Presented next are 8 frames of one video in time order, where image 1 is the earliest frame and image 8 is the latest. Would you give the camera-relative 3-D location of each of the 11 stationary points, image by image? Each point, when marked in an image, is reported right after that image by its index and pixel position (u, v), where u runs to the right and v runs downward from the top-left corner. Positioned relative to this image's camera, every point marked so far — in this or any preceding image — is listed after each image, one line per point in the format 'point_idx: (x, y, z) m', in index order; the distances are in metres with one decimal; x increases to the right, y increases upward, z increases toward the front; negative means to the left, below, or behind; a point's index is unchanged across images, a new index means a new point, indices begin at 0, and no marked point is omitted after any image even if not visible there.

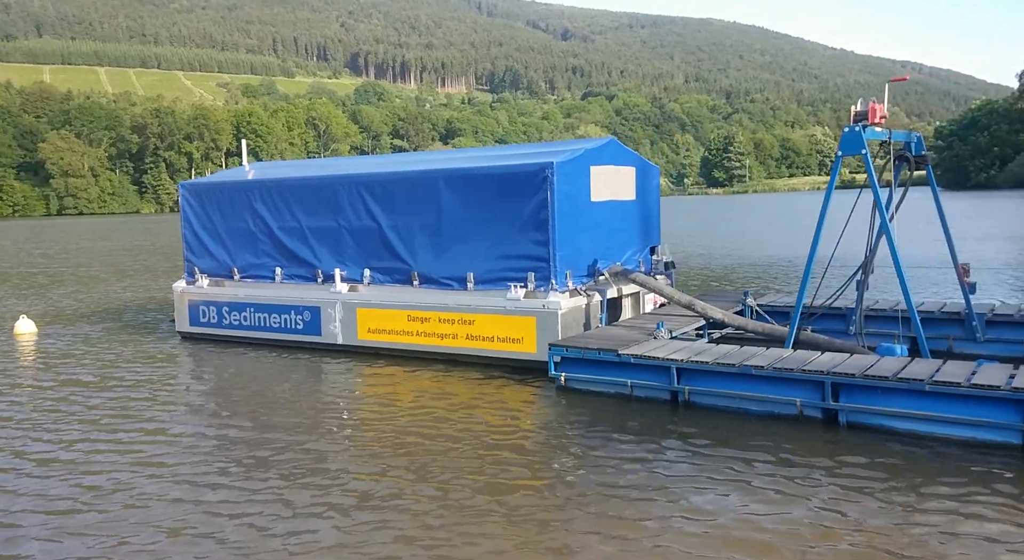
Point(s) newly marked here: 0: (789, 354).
0: (+3.5, -0.9, +12.6) m
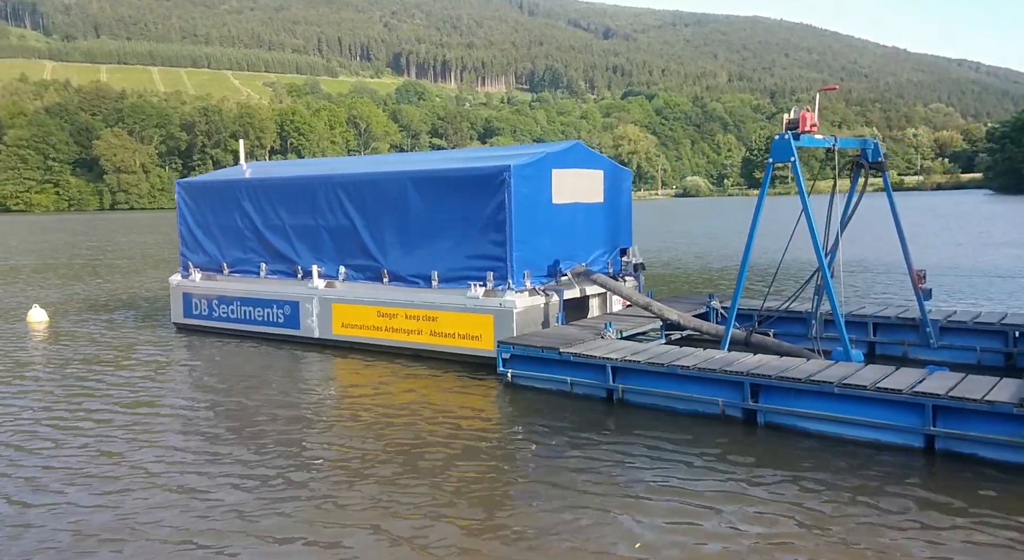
0: (+2.7, -1.0, +12.9) m
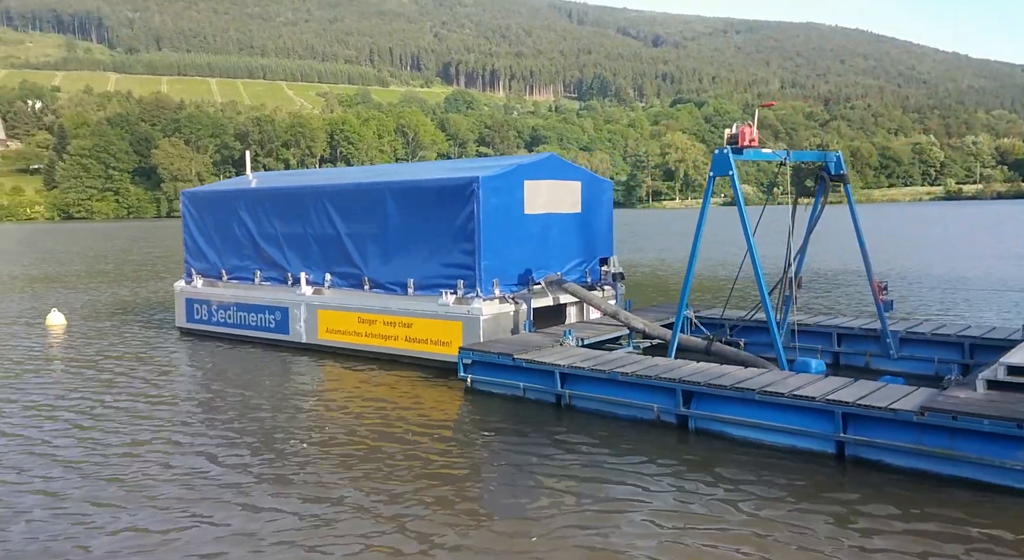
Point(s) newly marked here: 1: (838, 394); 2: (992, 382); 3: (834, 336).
0: (+2.0, -1.1, +13.1) m
1: (+3.7, -1.3, +11.1) m
2: (+5.2, -1.0, +10.7) m
3: (+5.0, -0.8, +14.9) m
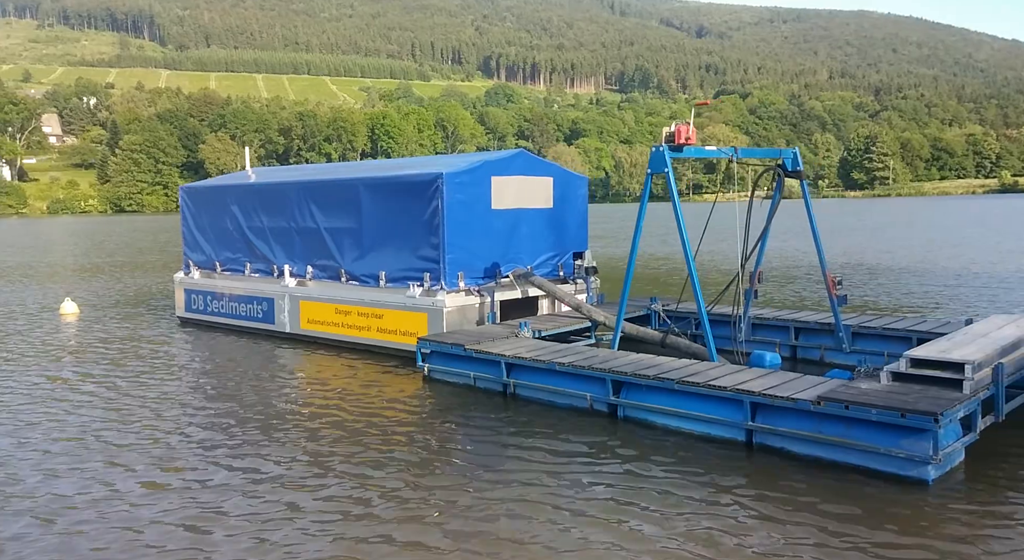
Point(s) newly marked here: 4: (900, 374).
0: (+1.2, -1.0, +13.3) m
1: (+2.8, -1.2, +11.2) m
2: (+4.2, -1.0, +10.6) m
3: (+4.4, -0.8, +14.9) m
4: (+4.3, -1.0, +10.6) m
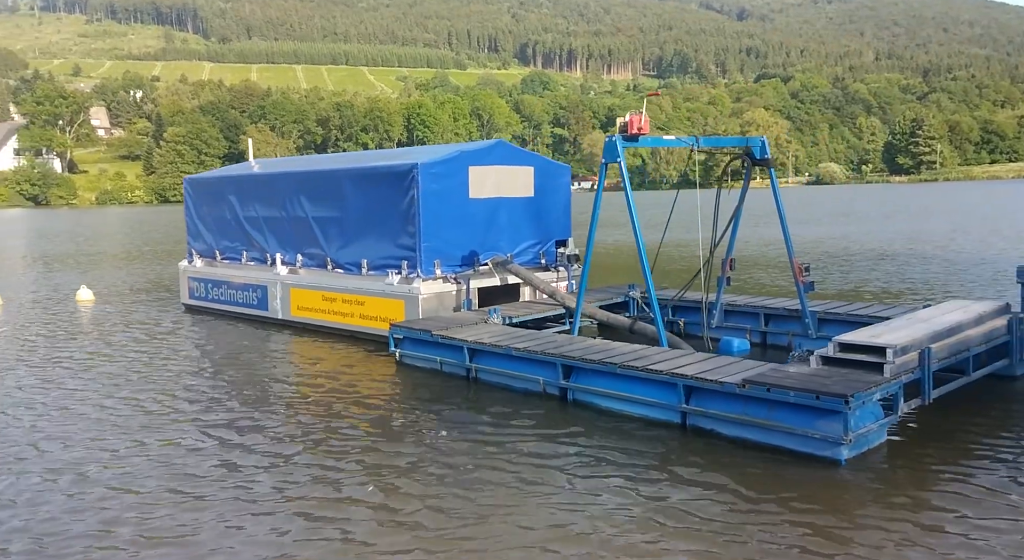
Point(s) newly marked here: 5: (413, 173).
0: (+0.6, -0.9, +13.4) m
1: (+2.0, -1.1, +11.2) m
2: (+3.5, -0.8, +10.5) m
3: (+3.9, -0.6, +14.8) m
4: (+3.5, -0.9, +10.5) m
5: (-1.7, +1.8, +15.8) m
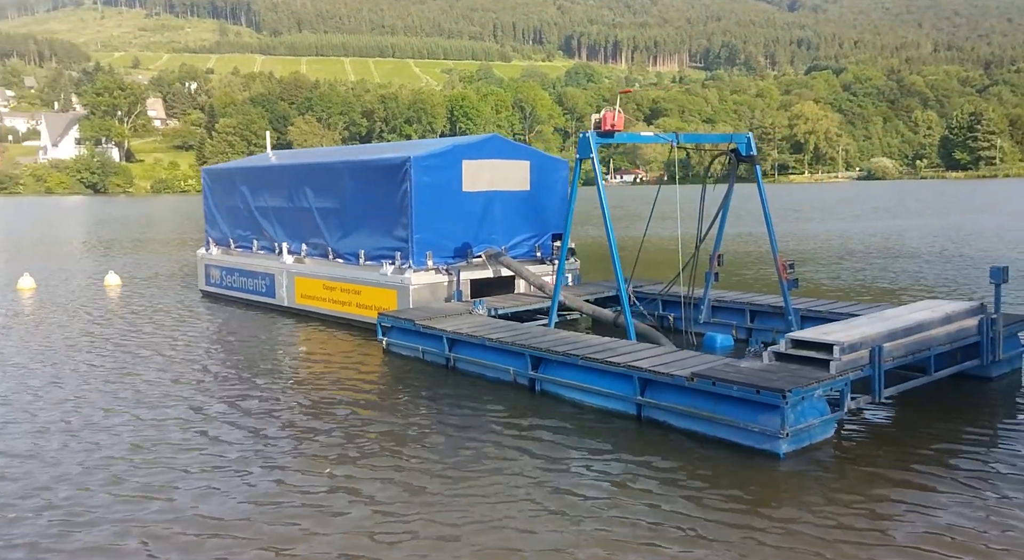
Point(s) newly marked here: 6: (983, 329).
0: (+0.2, -0.8, +13.6) m
1: (+1.5, -1.0, +11.3) m
2: (+2.9, -0.8, +10.5) m
3: (+3.6, -0.5, +14.7) m
4: (+2.9, -0.8, +10.5) m
5: (-1.8, +1.9, +16.1) m
6: (+5.8, -0.6, +11.9) m
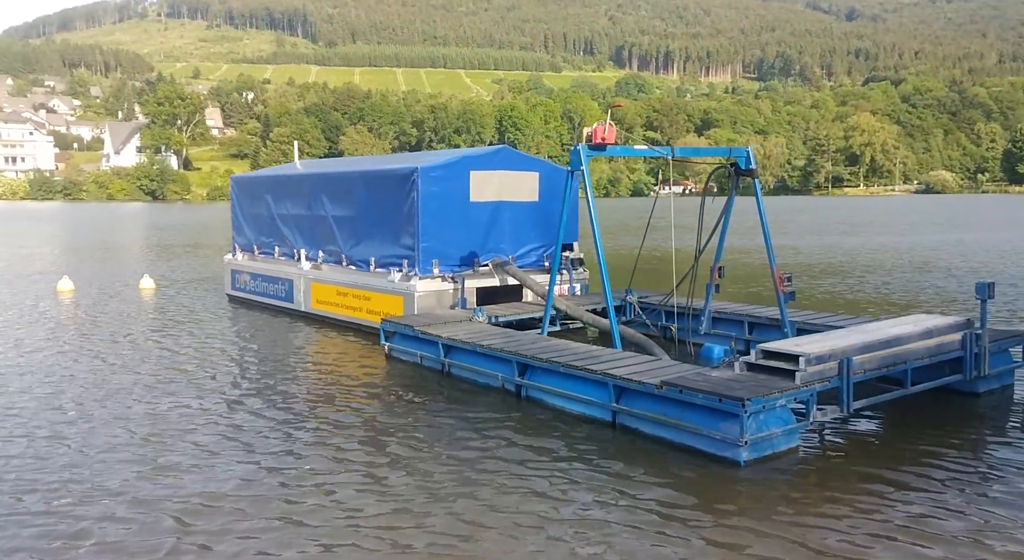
0: (+0.1, -0.9, +13.5) m
1: (+1.2, -1.1, +11.1) m
2: (+2.6, -0.9, +10.3) m
3: (+3.6, -0.7, +14.5) m
4: (+2.6, -0.9, +10.3) m
5: (-1.7, +1.8, +16.3) m
6: (+5.5, -0.8, +11.5) m
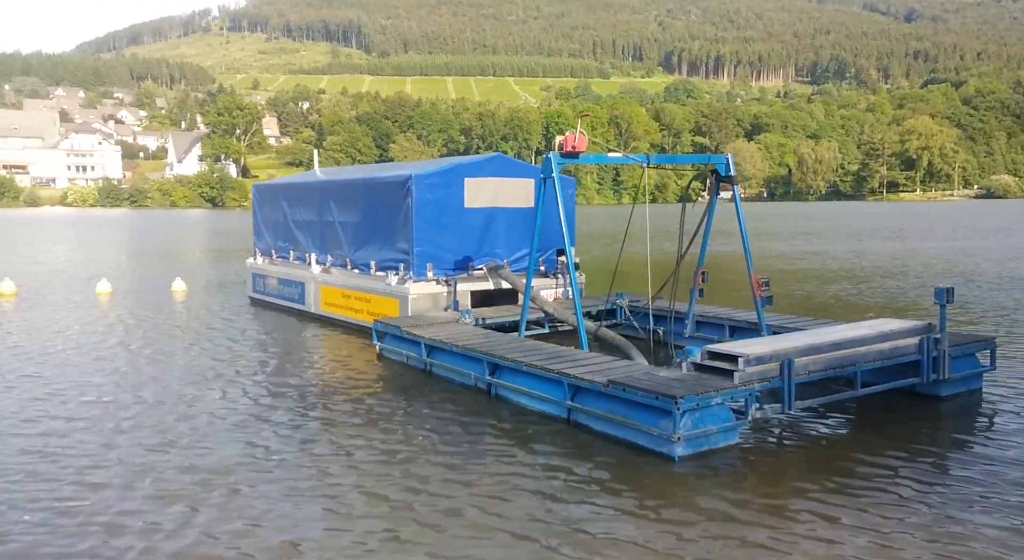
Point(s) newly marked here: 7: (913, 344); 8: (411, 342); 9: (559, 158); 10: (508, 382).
0: (-0.3, -0.9, +13.8) m
1: (+0.7, -1.1, +11.3) m
2: (+1.9, -0.9, +10.4) m
3: (+3.3, -0.7, +14.4) m
4: (+2.0, -1.0, +10.4) m
5: (-1.9, +1.8, +16.7) m
6: (+5.0, -0.8, +11.3) m
7: (+4.8, -0.8, +11.2) m
8: (-1.6, -1.0, +15.1) m
9: (+0.6, +1.8, +13.1) m
10: (-0.1, -1.4, +12.5) m
